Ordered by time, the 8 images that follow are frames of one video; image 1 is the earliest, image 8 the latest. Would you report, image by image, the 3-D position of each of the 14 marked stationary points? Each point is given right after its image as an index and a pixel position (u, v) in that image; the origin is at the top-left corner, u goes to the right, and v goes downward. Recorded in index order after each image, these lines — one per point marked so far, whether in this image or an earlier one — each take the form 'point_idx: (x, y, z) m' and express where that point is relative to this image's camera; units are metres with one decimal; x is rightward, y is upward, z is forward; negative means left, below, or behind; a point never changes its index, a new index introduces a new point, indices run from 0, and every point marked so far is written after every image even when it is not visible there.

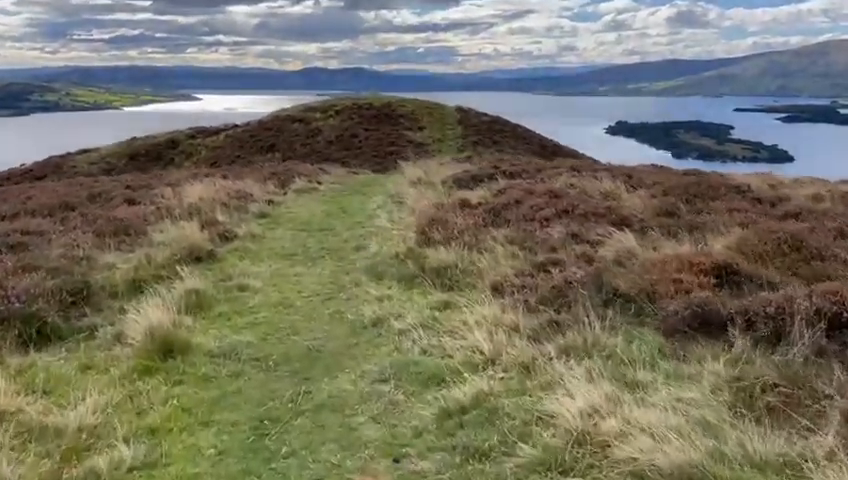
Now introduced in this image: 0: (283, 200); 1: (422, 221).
0: (-3.9, +1.1, +19.0) m
1: (0.0, +0.4, +13.6) m
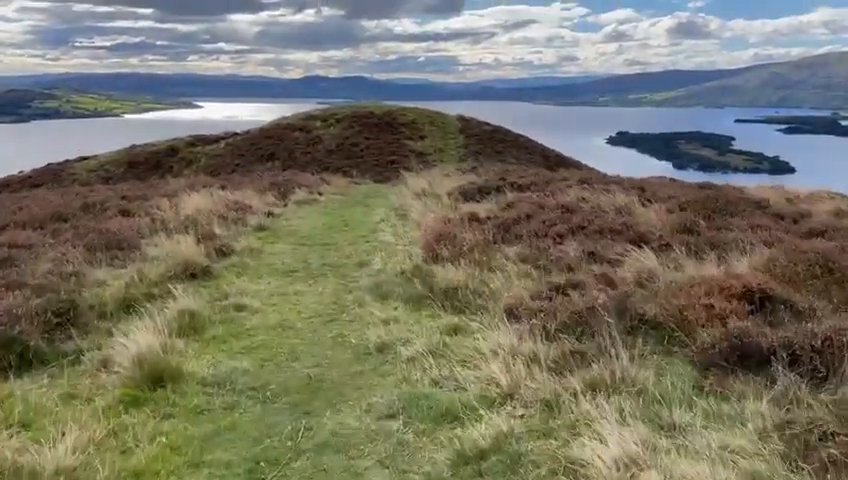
0: (-3.7, +0.8, +18.4) m
1: (+0.1, +0.1, +13.0) m
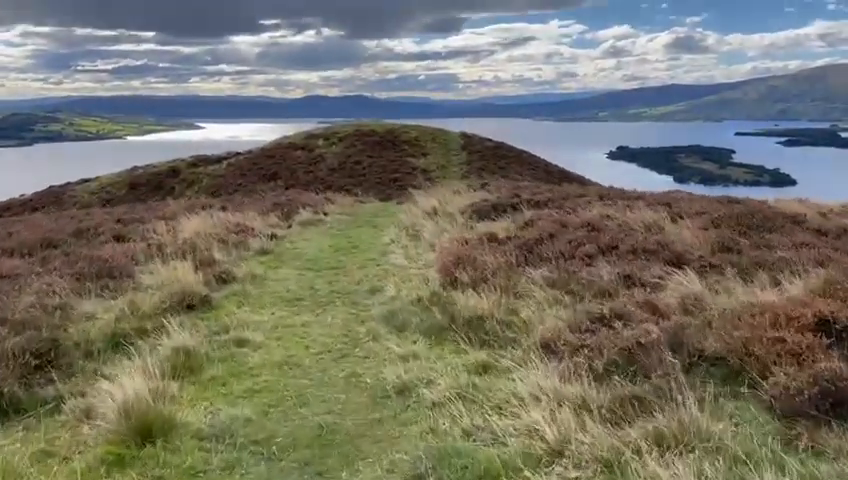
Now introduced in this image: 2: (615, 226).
0: (-3.5, +0.2, +17.4) m
1: (+0.4, -0.3, +12.0) m
2: (+3.6, +0.3, +13.1) m
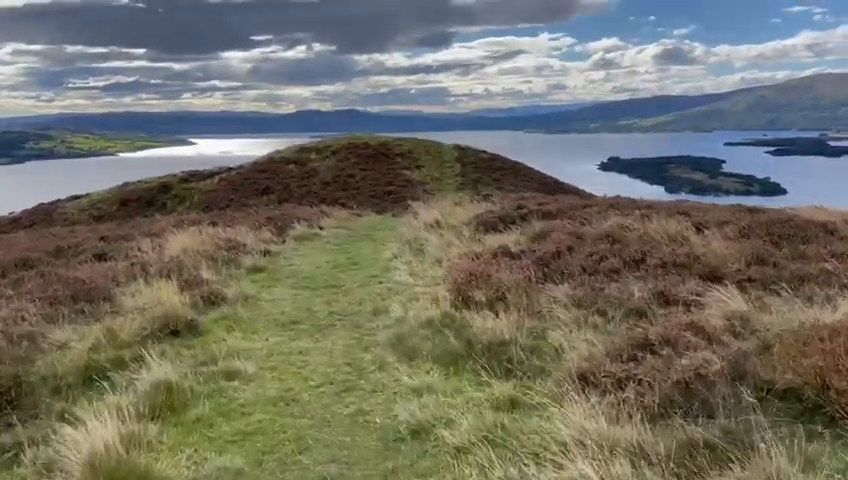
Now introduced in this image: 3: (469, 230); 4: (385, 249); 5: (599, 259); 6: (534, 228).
0: (-3.4, -0.2, +16.4) m
1: (+0.5, -0.5, +10.9) m
2: (+3.7, 0.0, +12.1) m
3: (+1.0, +0.2, +15.4) m
4: (-0.9, -0.2, +15.4) m
5: (+2.7, -0.3, +10.8) m
6: (+2.3, +0.2, +14.3) m
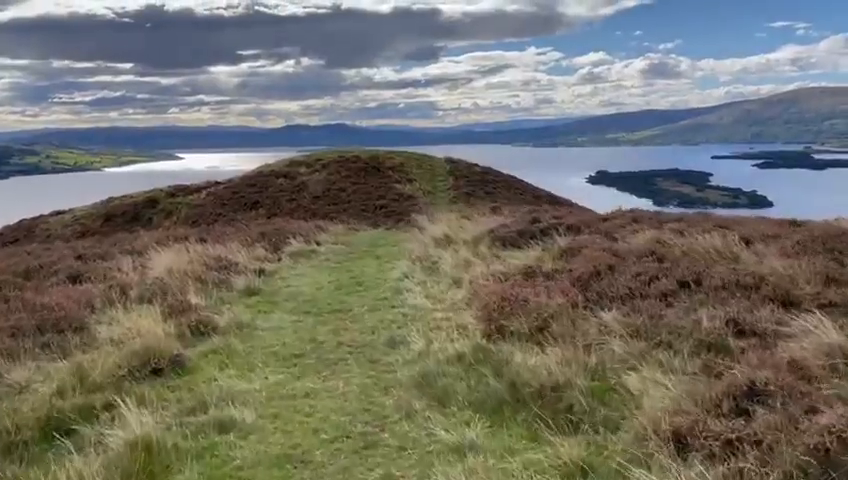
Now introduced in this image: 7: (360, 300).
0: (-3.2, -0.6, +14.9) m
1: (+0.8, -0.8, +9.5) m
2: (+4.0, -0.2, +10.7) m
3: (+1.2, -0.1, +14.0) m
4: (-0.6, -0.6, +14.0) m
5: (+3.0, -0.5, +9.4) m
6: (+2.5, -0.1, +13.0) m
7: (-1.1, -1.0, +11.7) m
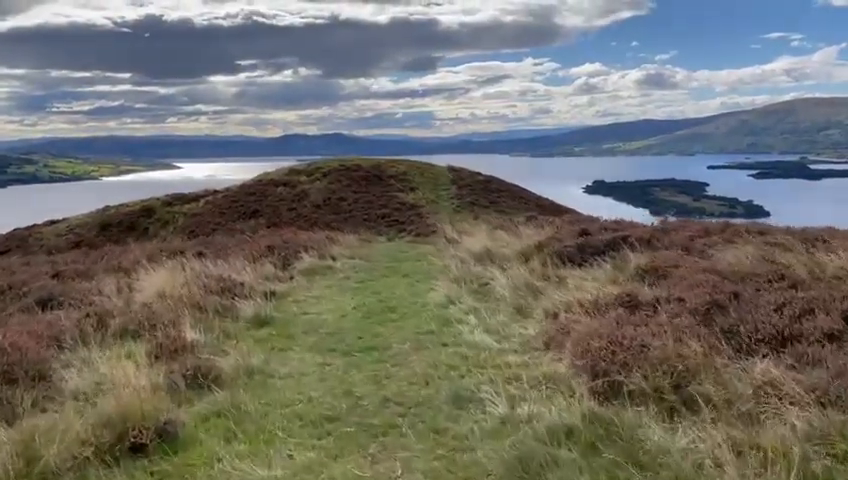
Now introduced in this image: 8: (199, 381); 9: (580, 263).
0: (-2.4, -0.9, +12.5) m
1: (+1.6, -1.0, +7.1) m
2: (+4.7, -0.5, +8.4) m
3: (+2.0, -0.4, +11.6) m
4: (+0.1, -0.8, +11.6) m
5: (+3.8, -0.8, +7.0) m
6: (+3.3, -0.4, +10.6) m
7: (-0.4, -1.2, +9.3) m
8: (-2.4, -1.5, +7.4) m
9: (+2.6, -0.3, +11.8) m
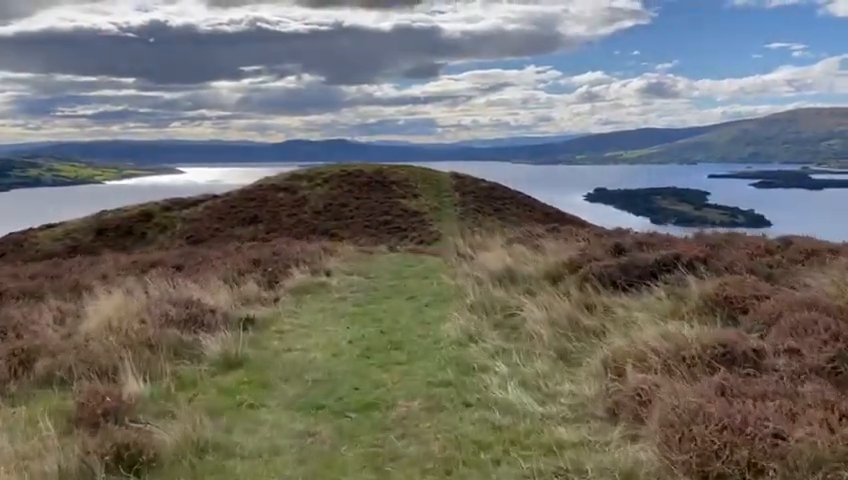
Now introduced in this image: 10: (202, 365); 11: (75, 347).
0: (-2.3, -1.1, +10.4) m
1: (+1.7, -1.2, +5.0) m
2: (+4.9, -0.7, +6.2) m
3: (+2.1, -0.7, +9.5) m
4: (+0.3, -1.1, +9.5) m
5: (+3.9, -1.0, +4.9) m
6: (+3.4, -0.6, +8.5) m
7: (-0.2, -1.5, +7.2) m
8: (-2.2, -1.7, +5.3) m
9: (+2.8, -0.6, +9.7) m
10: (-2.5, -1.4, +7.7) m
11: (-3.9, -1.2, +7.8) m
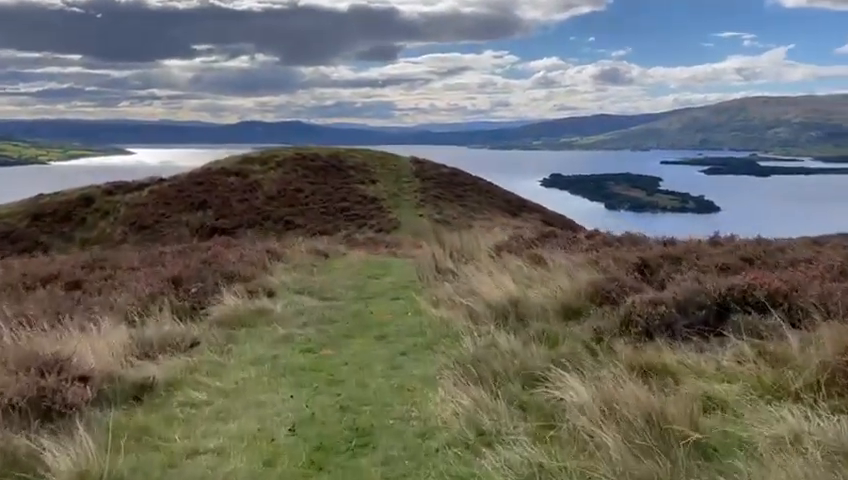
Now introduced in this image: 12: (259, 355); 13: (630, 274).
0: (-2.5, -1.4, +7.2) m
1: (+1.8, -1.6, +2.1) m
2: (+4.9, -1.1, +3.5) m
3: (+1.9, -1.0, +6.6) m
4: (+0.1, -1.4, +6.5) m
5: (+4.0, -1.4, +2.1) m
6: (+3.3, -1.0, +5.6) m
7: (-0.3, -1.8, +4.2) m
8: (-2.2, -2.1, +2.1) m
9: (+2.6, -0.9, +6.8) m
10: (-2.5, -1.7, +4.5) m
11: (-4.0, -1.5, +4.6) m
12: (-1.9, -1.4, +8.2) m
13: (+3.0, -0.4, +9.8) m
